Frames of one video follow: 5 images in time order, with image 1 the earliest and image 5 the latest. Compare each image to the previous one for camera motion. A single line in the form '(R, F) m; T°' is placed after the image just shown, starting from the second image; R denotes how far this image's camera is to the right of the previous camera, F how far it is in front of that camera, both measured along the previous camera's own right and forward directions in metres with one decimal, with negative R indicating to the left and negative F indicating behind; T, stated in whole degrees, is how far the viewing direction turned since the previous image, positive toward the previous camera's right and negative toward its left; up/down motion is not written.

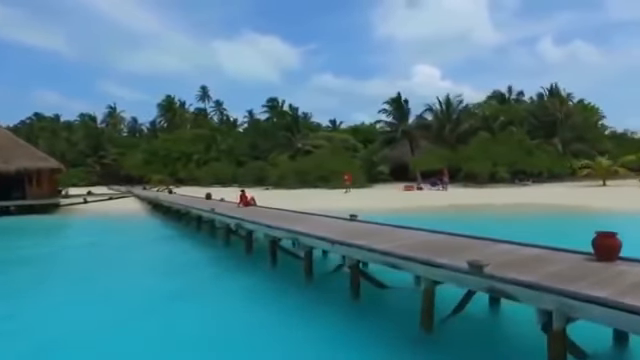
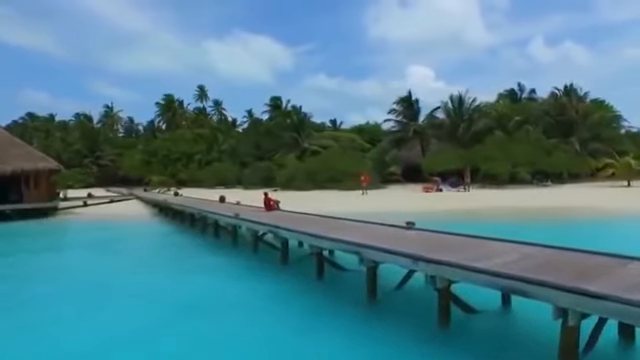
(-1.0, +1.5) m; +1°
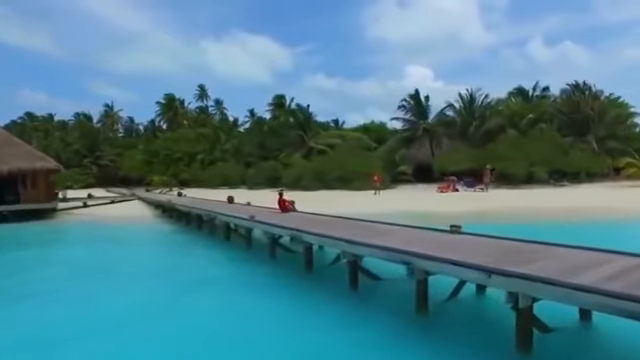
(-0.5, +1.3) m; 0°
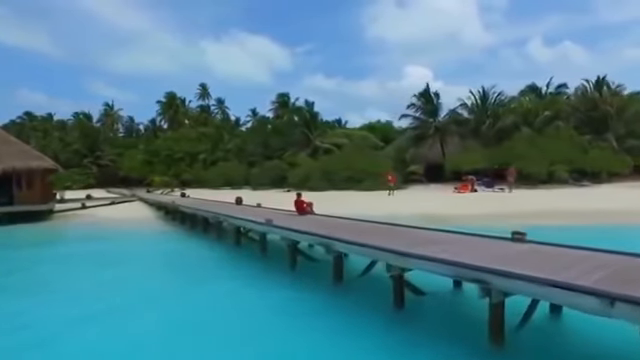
(-0.5, +1.5) m; 0°
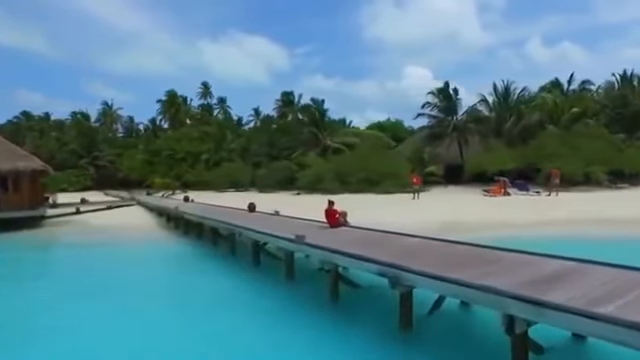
(-0.7, +2.5) m; 0°
